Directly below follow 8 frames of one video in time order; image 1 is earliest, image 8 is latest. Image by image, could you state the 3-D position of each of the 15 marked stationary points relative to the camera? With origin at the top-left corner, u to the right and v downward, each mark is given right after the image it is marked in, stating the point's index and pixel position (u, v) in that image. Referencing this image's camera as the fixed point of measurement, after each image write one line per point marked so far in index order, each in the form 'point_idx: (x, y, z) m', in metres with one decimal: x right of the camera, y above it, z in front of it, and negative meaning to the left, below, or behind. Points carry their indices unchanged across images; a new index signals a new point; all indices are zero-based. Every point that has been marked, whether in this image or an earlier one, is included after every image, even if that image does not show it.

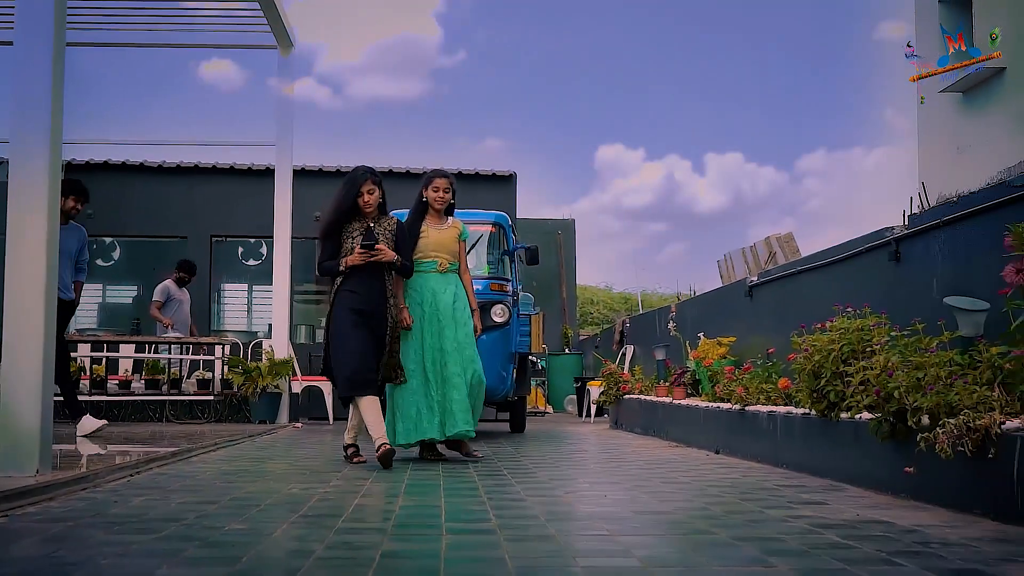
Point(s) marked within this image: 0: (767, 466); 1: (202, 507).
0: (+1.5, -1.0, +5.5) m
1: (-1.2, -0.9, +3.8) m
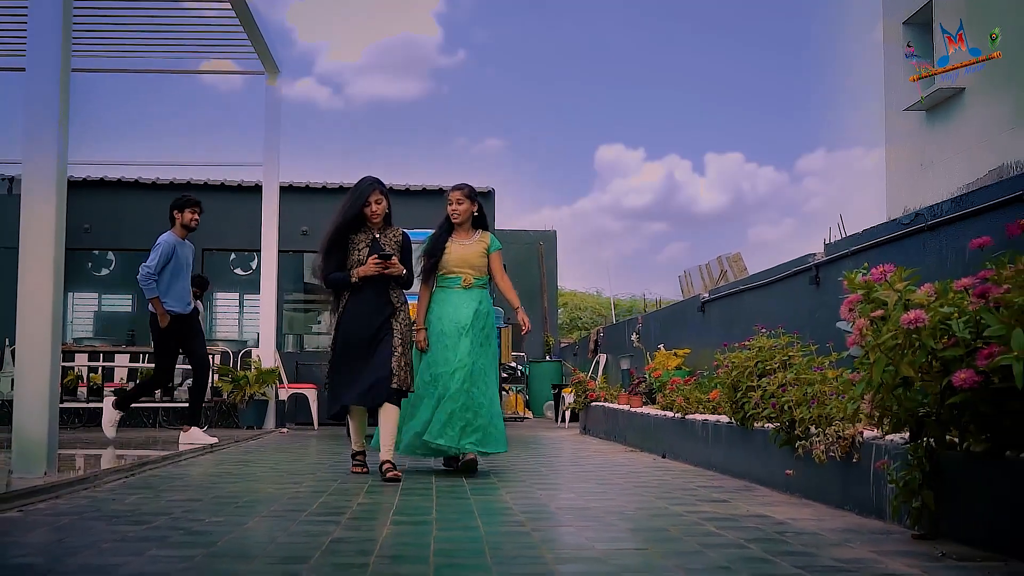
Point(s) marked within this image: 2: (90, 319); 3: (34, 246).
0: (+1.2, -1.1, +6.2) m
1: (-1.5, -1.0, +4.4) m
2: (-6.2, -0.4, +14.3) m
3: (-2.4, +0.2, +4.9) m
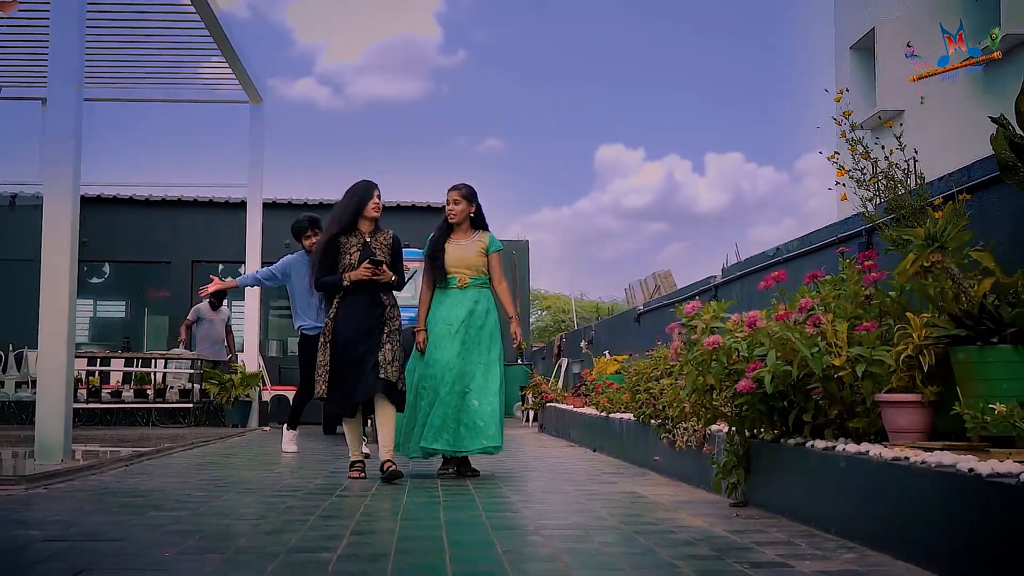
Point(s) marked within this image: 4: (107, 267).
0: (+0.8, -1.3, +7.3) m
1: (-1.9, -1.1, +5.5) m
2: (-6.6, -0.6, +15.3) m
3: (-2.8, +0.1, +6.0) m
4: (-6.4, +0.3, +15.5) m
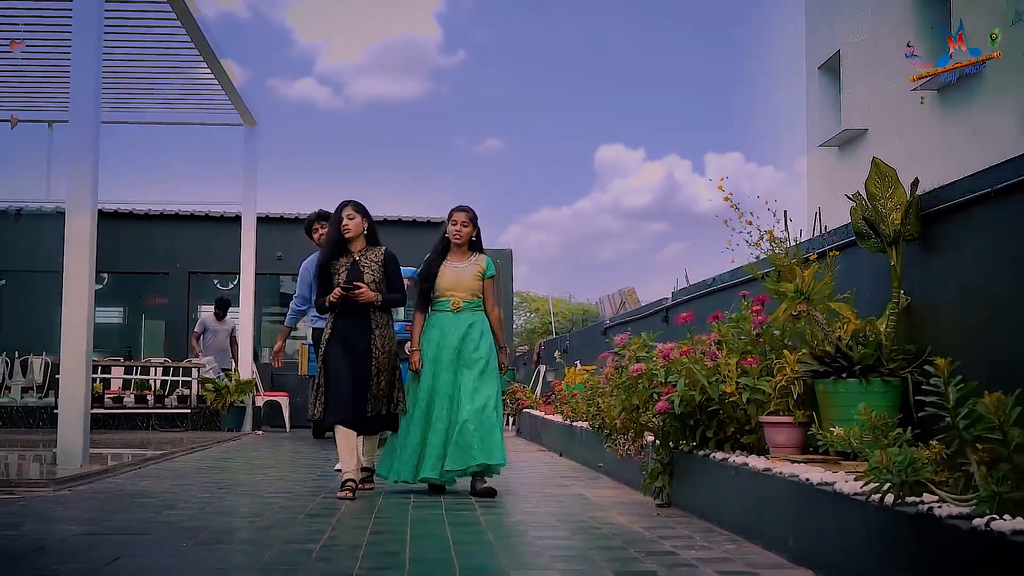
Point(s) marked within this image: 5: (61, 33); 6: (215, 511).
0: (+0.5, -1.4, +8.1) m
1: (-2.1, -1.3, +6.3) m
2: (-7.0, -0.7, +16.1) m
3: (-3.0, -0.1, +6.7) m
4: (-6.8, +0.2, +16.3) m
5: (-4.2, +2.4, +9.1) m
6: (-1.5, -1.2, +5.1) m
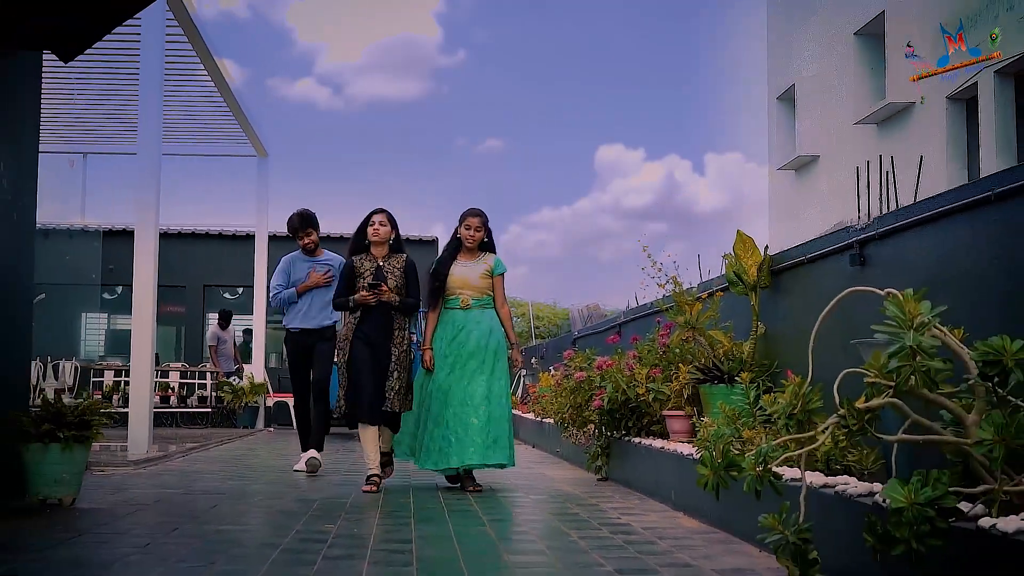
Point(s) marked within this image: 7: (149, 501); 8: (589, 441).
0: (+0.3, -1.6, +9.8) m
1: (-2.3, -1.5, +7.9) m
2: (-7.2, -0.9, +17.7) m
3: (-3.2, -0.3, +8.4) m
4: (-7.0, 0.0, +17.9) m
5: (-4.4, +2.2, +10.7) m
6: (-1.7, -1.4, +6.8) m
7: (-2.1, -1.2, +5.7) m
8: (+0.6, -1.1, +7.0) m
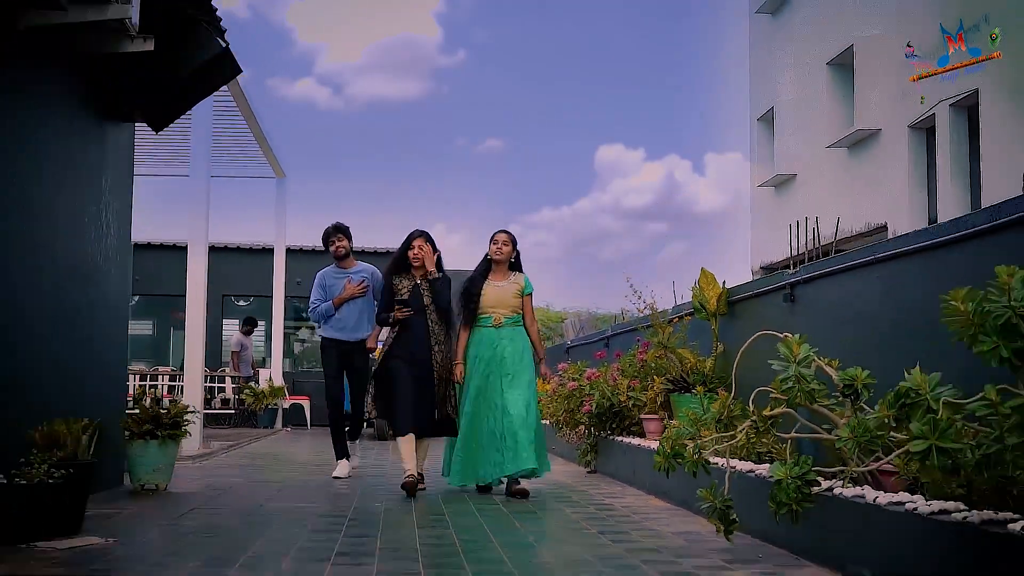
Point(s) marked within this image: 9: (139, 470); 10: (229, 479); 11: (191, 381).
0: (+0.3, -1.8, +11.1) m
1: (-2.3, -1.7, +9.2) m
2: (-7.3, -1.1, +18.9) m
3: (-3.2, -0.5, +9.7) m
4: (-7.1, -0.2, +19.2) m
5: (-4.4, +2.0, +12.0) m
6: (-1.7, -1.5, +8.1) m
7: (-2.1, -1.4, +7.0) m
8: (+0.6, -1.3, +8.3) m
9: (-2.4, -1.2, +6.4) m
10: (-2.3, -1.5, +8.0) m
11: (-3.2, -0.9, +9.7) m
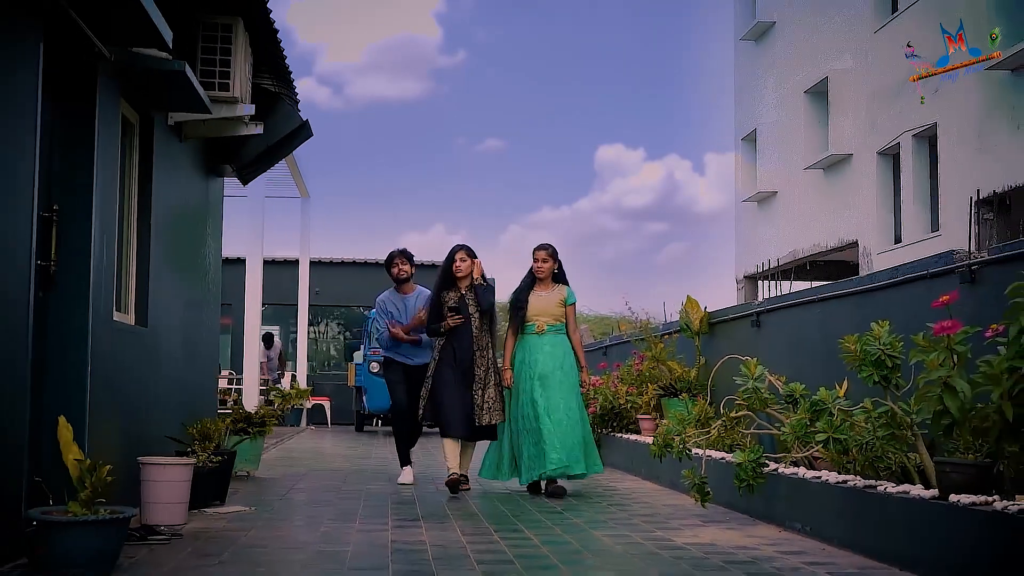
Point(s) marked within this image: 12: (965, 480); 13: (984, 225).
0: (+0.4, -2.0, +12.6) m
1: (-2.2, -1.9, +10.8) m
2: (-7.3, -1.3, +20.4) m
3: (-3.0, -0.7, +11.2) m
4: (-7.1, -0.4, +20.6) m
5: (-4.3, +1.8, +13.5) m
6: (-1.5, -1.7, +9.6) m
7: (-1.9, -1.6, +8.5) m
8: (+0.7, -1.5, +9.9) m
9: (-2.3, -1.4, +7.9) m
10: (-2.1, -1.7, +9.6) m
11: (-3.0, -1.1, +11.2) m
12: (+1.8, -0.8, +3.9) m
13: (+5.1, +0.7, +10.5) m
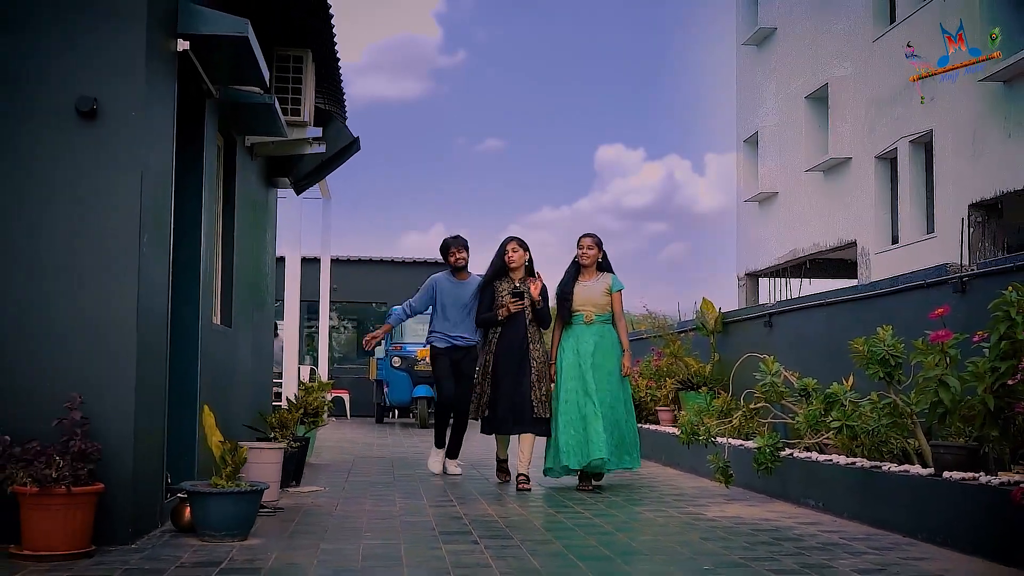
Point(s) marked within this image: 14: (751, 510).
0: (+0.7, -2.0, +13.4) m
1: (-1.9, -1.9, +11.5) m
2: (-7.0, -1.2, +21.1) m
3: (-2.8, -0.7, +12.0) m
4: (-6.8, -0.3, +21.4) m
5: (-4.0, +1.8, +14.2) m
6: (-1.2, -1.8, +10.4) m
7: (-1.6, -1.6, +9.2) m
8: (+1.0, -1.5, +10.6) m
9: (-2.0, -1.4, +8.7) m
10: (-1.9, -1.8, +10.3) m
11: (-2.8, -1.1, +12.0) m
12: (+2.1, -0.8, +4.7) m
13: (+5.4, +0.7, +11.3) m
14: (+1.4, -1.3, +5.8) m
